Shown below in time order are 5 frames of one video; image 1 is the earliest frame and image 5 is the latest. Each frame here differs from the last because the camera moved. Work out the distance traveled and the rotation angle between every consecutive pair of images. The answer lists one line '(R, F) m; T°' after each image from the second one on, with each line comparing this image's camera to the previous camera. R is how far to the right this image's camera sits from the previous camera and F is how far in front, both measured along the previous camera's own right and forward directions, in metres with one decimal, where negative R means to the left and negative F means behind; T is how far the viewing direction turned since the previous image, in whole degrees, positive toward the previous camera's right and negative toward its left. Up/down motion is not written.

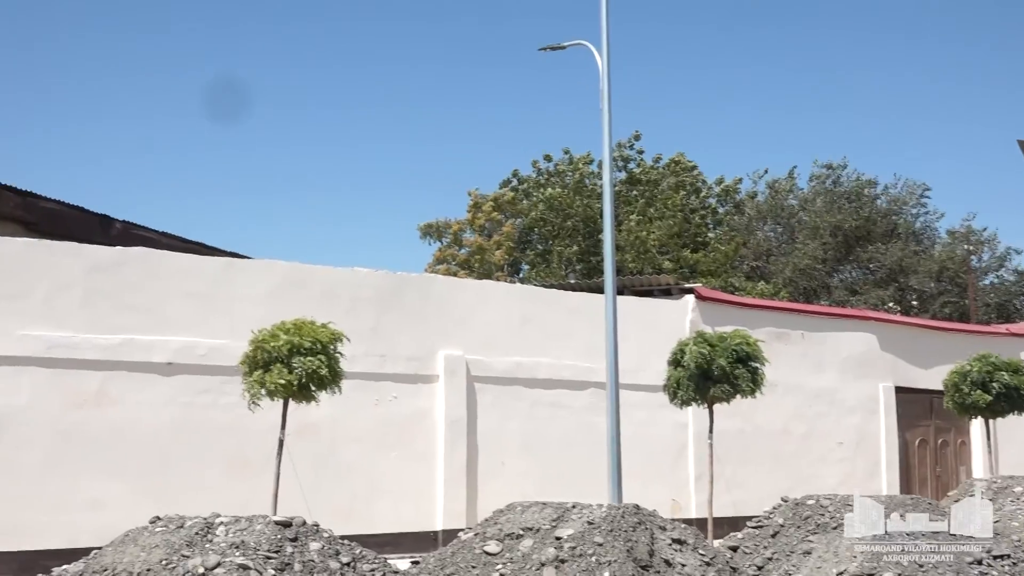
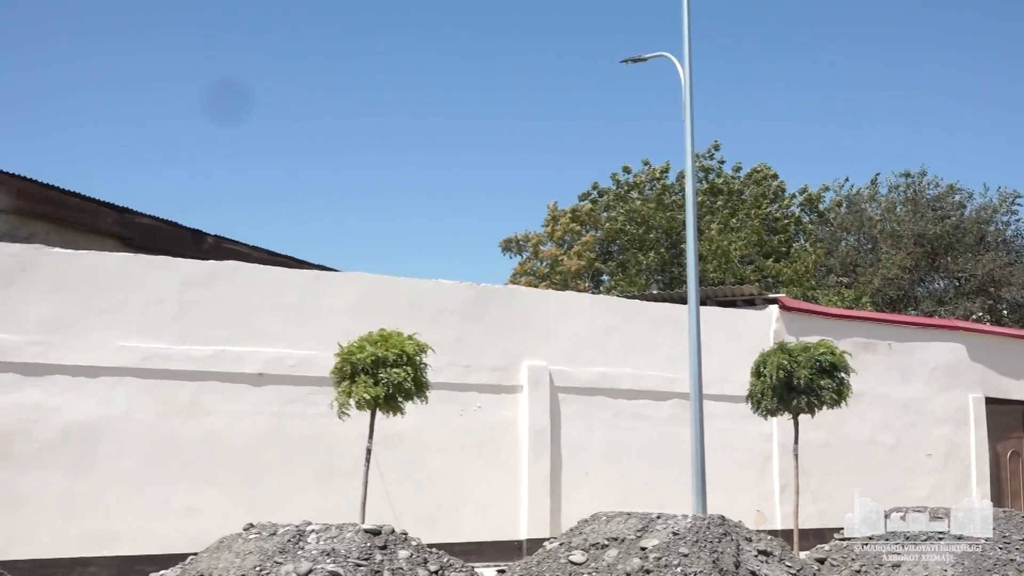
(-0.8, -0.1) m; -2°
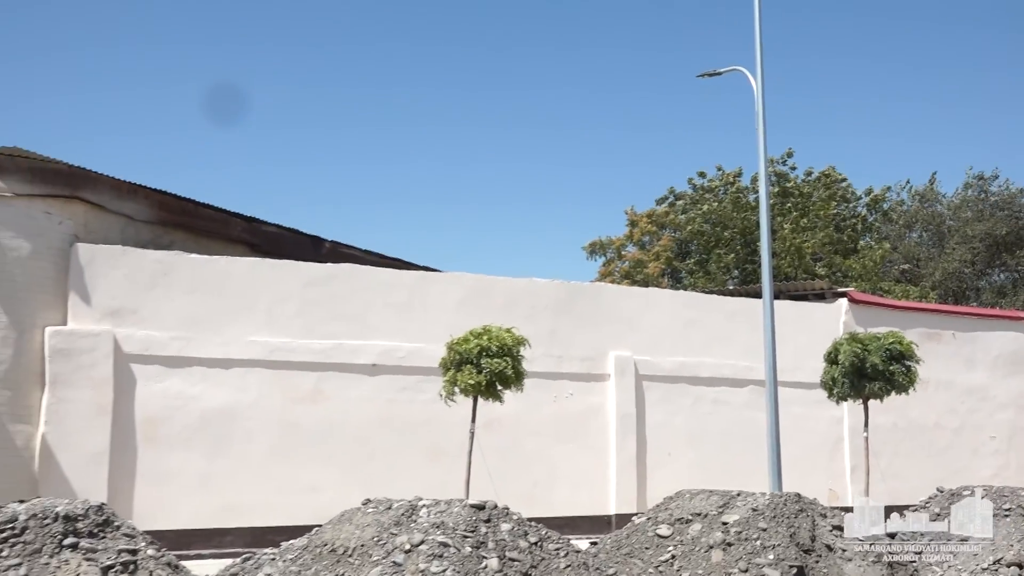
(-0.9, -0.9) m; -2°
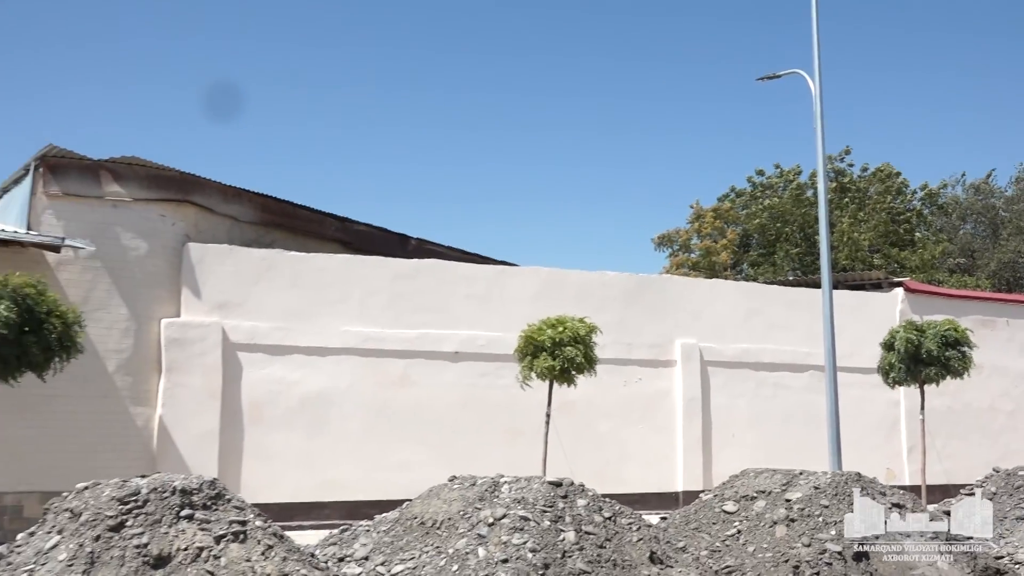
(-0.8, -0.8) m; -2°
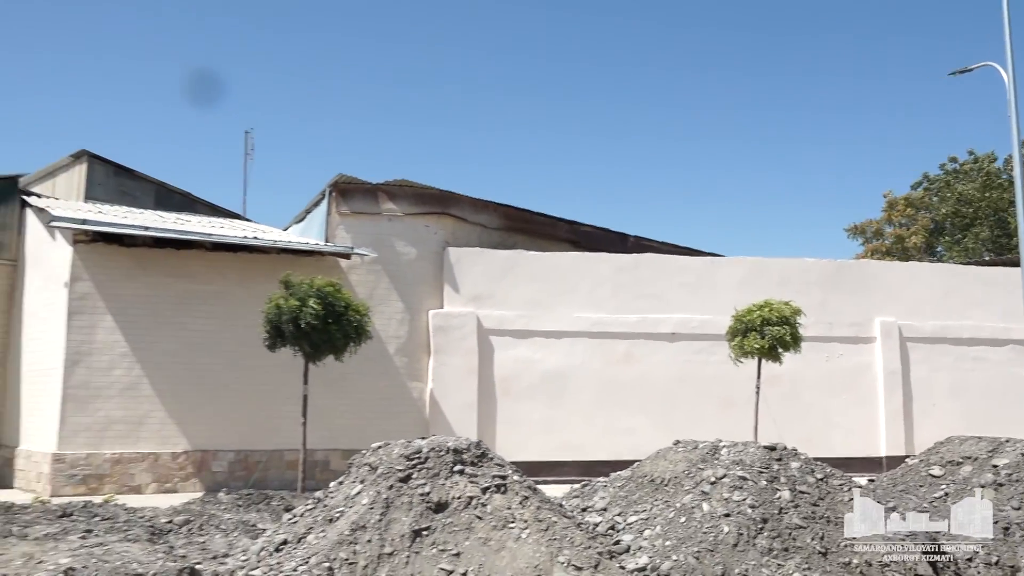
(-2.0, -2.1) m; -9°
